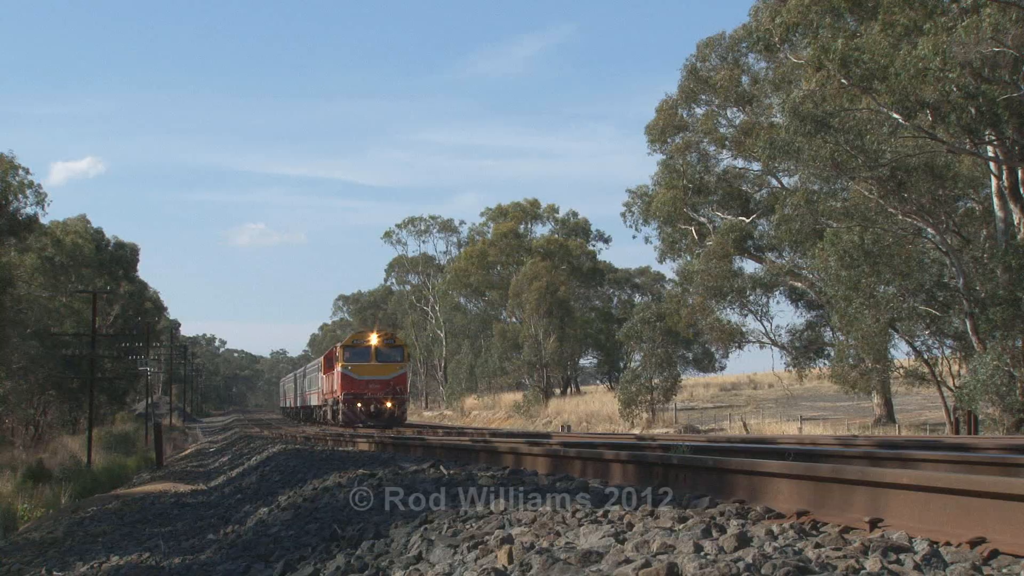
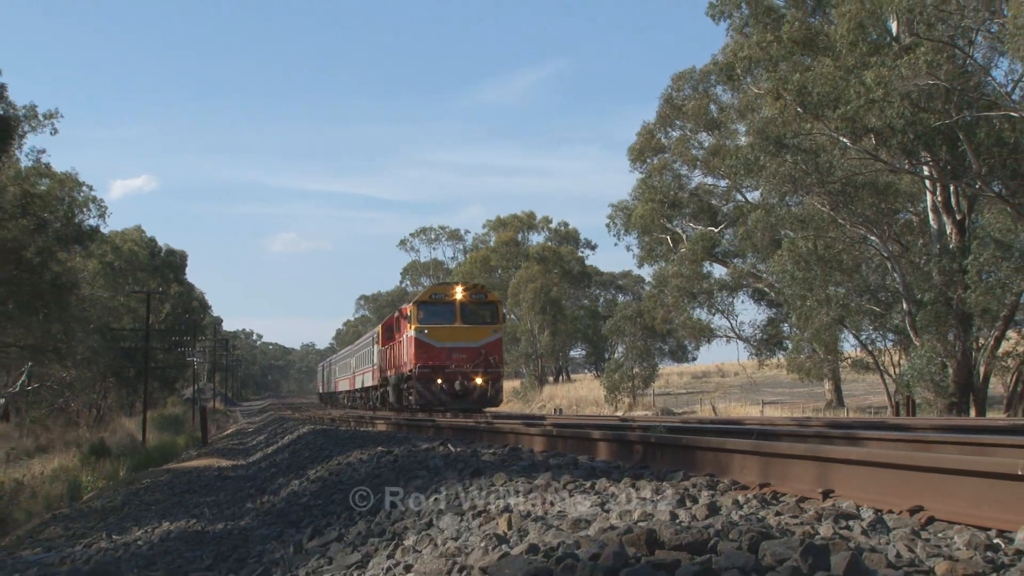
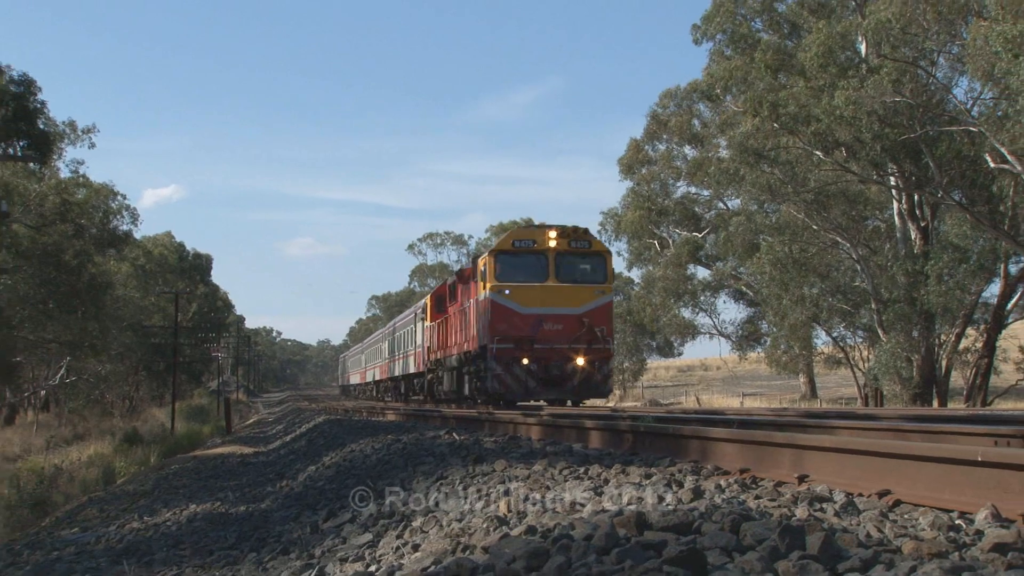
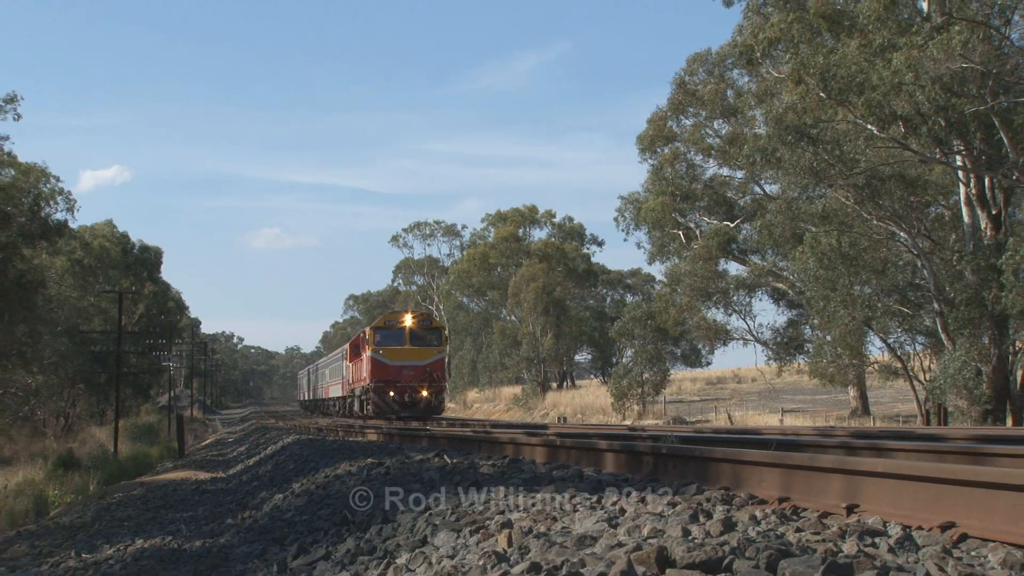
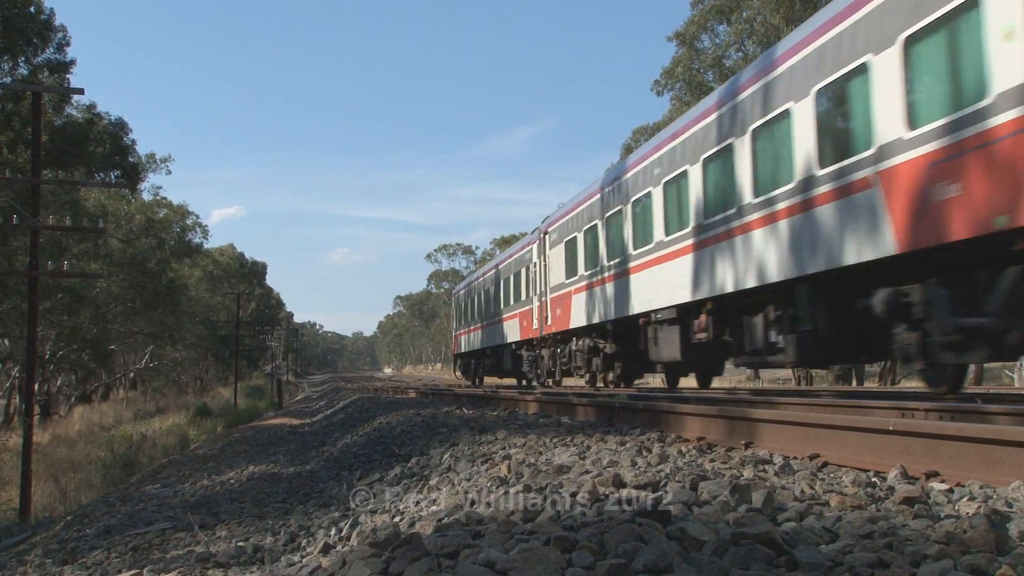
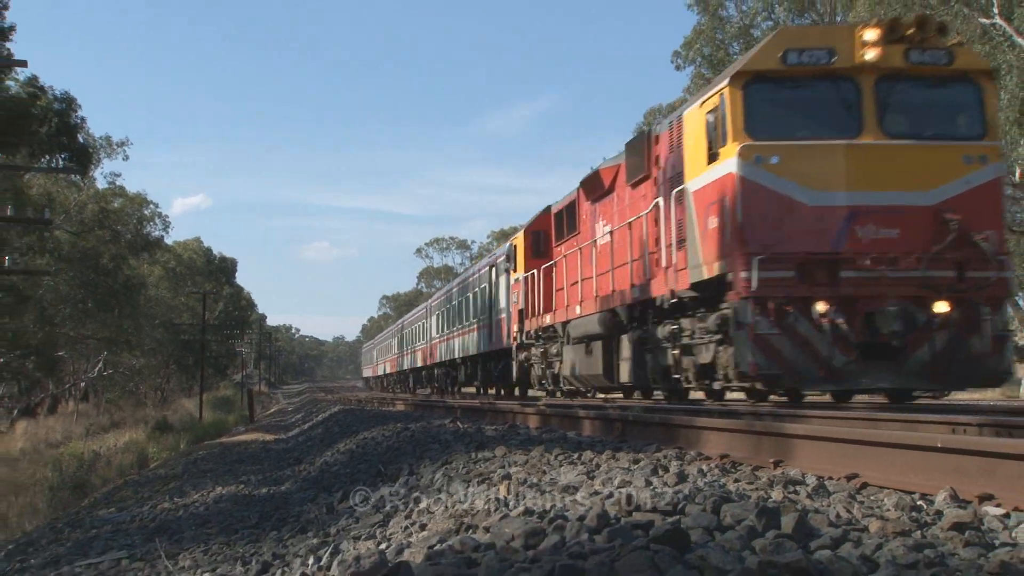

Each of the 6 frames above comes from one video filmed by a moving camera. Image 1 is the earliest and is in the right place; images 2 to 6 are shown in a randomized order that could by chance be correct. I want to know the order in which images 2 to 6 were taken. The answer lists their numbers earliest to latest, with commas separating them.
4, 2, 3, 6, 5
